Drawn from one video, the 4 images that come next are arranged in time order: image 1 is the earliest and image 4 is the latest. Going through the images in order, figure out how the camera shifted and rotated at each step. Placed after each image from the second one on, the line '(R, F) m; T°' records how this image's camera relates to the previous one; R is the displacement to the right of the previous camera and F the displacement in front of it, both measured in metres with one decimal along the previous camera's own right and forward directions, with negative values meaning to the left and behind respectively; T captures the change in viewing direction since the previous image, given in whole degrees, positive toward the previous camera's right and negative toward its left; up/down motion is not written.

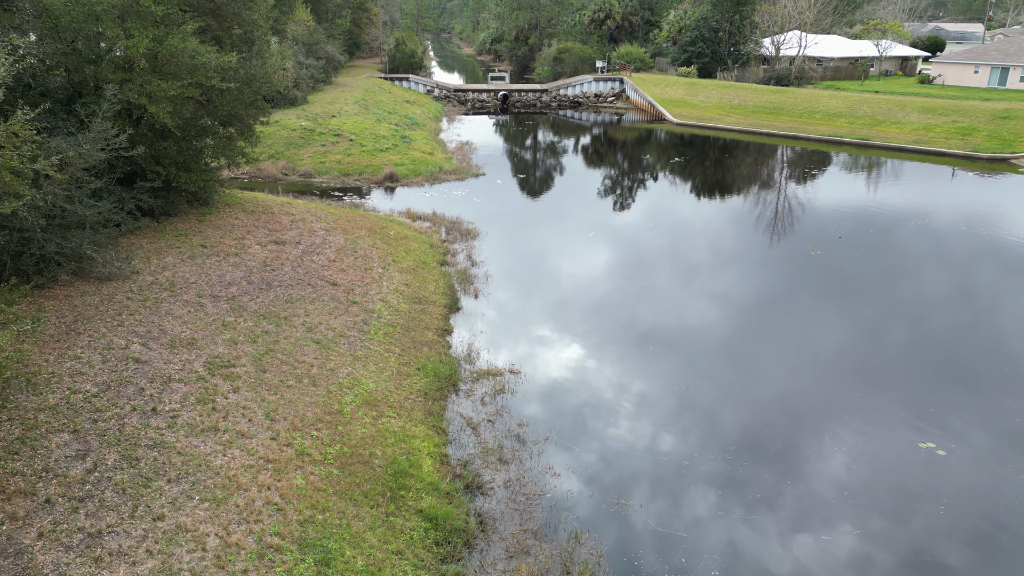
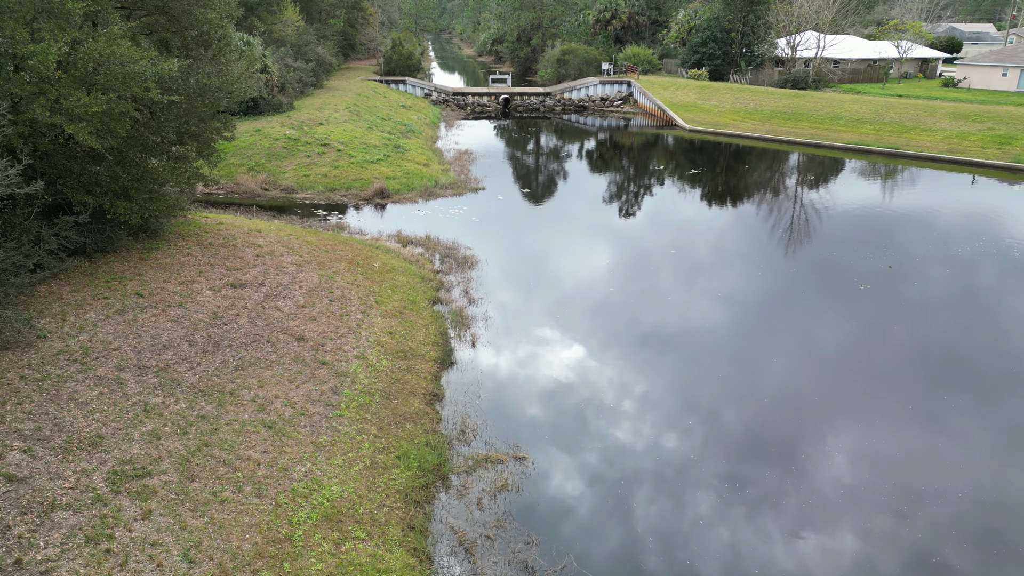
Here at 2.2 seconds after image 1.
(0.0, +1.0) m; 0°
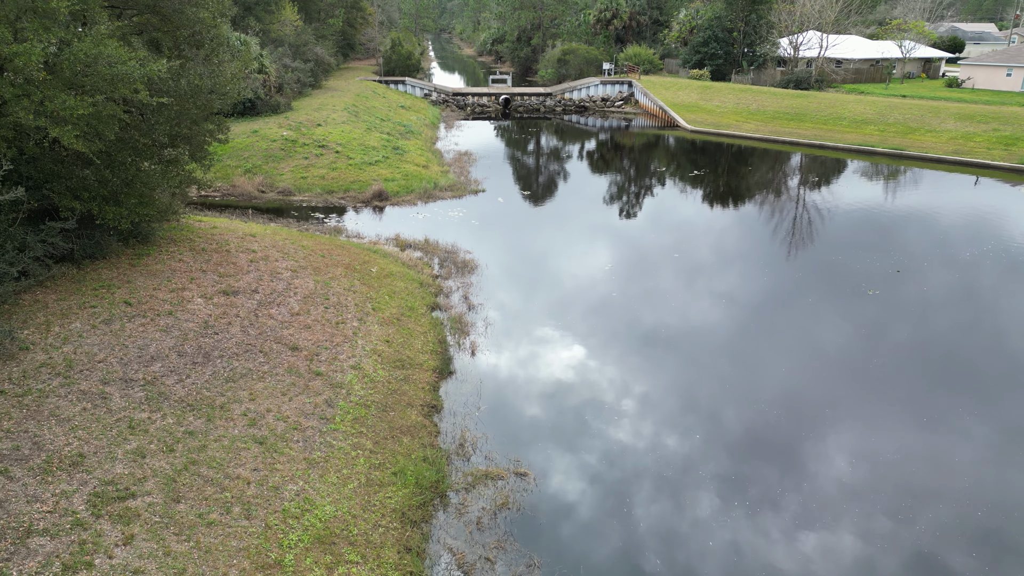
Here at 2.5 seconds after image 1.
(0.0, +0.1) m; 0°
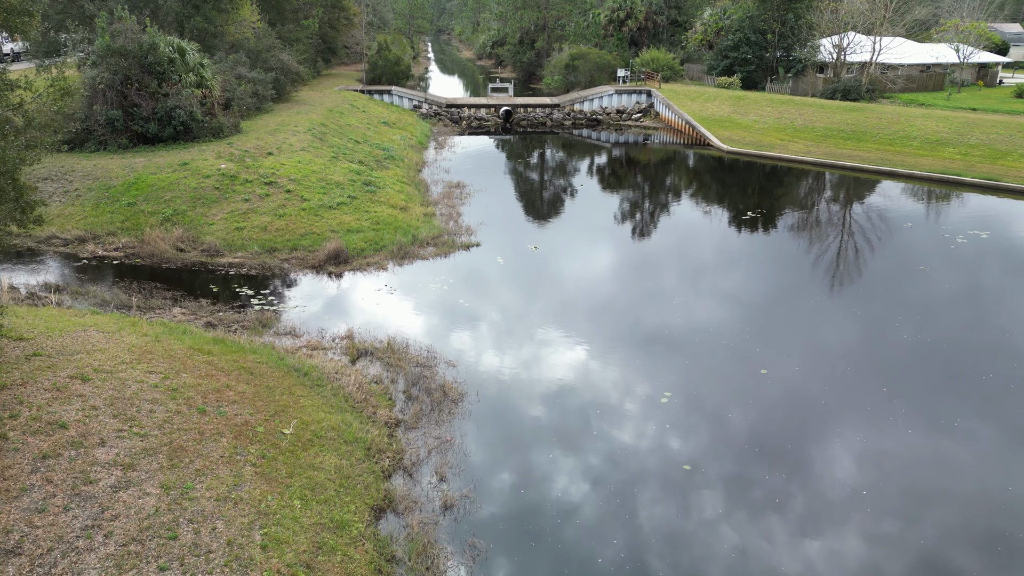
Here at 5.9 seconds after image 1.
(0.0, +2.6) m; 0°
